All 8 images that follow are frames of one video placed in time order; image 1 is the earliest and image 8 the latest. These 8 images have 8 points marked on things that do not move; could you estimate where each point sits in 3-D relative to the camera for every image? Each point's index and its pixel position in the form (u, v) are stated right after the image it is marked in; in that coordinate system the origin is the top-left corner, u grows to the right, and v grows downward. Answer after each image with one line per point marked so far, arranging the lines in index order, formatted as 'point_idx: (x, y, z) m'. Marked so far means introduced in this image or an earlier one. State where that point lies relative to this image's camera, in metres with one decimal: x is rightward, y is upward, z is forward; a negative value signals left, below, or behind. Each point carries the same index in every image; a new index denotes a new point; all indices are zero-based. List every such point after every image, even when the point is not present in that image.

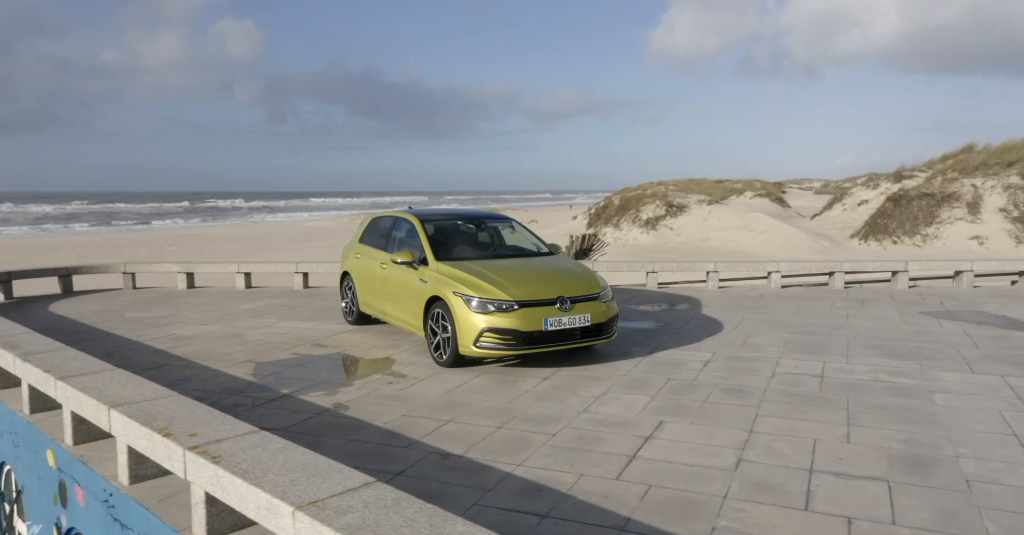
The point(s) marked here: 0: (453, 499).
0: (-0.3, -1.2, +3.9) m
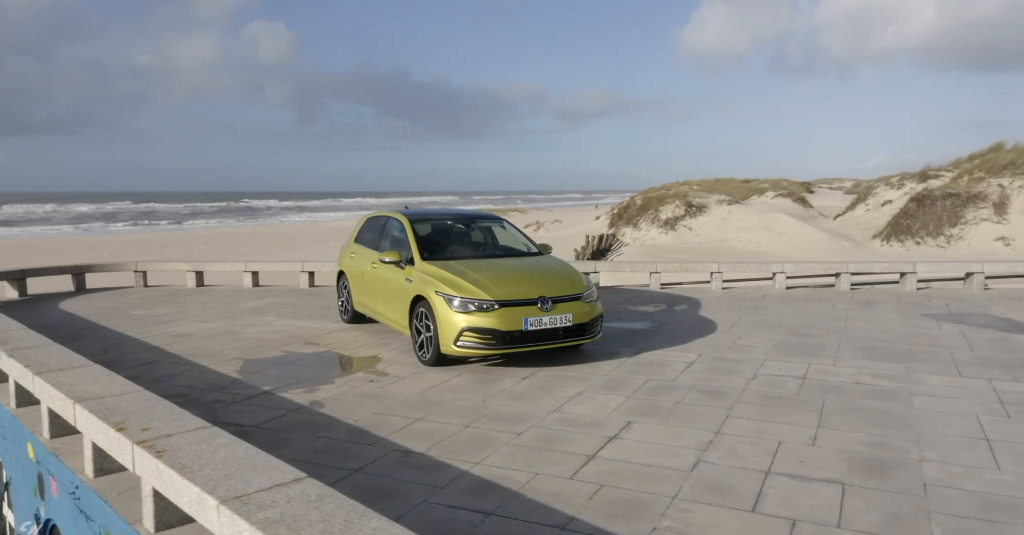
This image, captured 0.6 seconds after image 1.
0: (-0.6, -1.2, +4.0) m
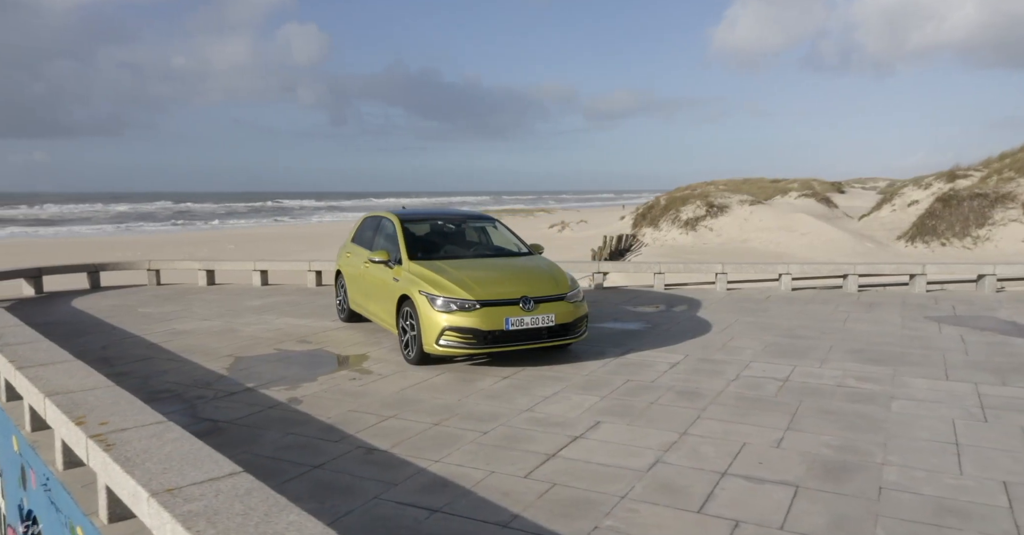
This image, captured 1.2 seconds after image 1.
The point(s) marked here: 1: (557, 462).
0: (-0.8, -1.2, +4.1) m
1: (+0.3, -1.1, +4.5) m
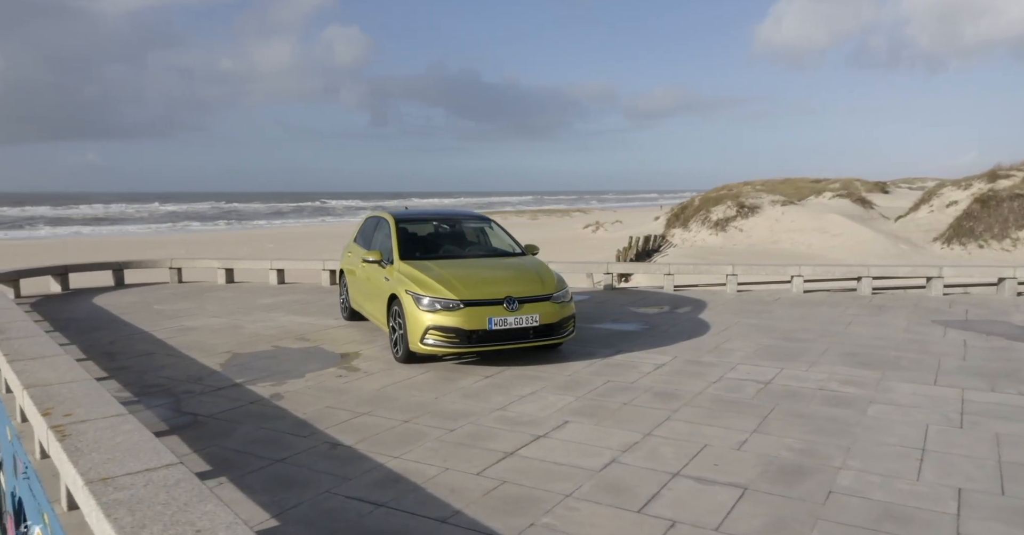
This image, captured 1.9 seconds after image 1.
0: (-1.1, -1.2, +4.2) m
1: (0.0, -1.1, +4.5) m
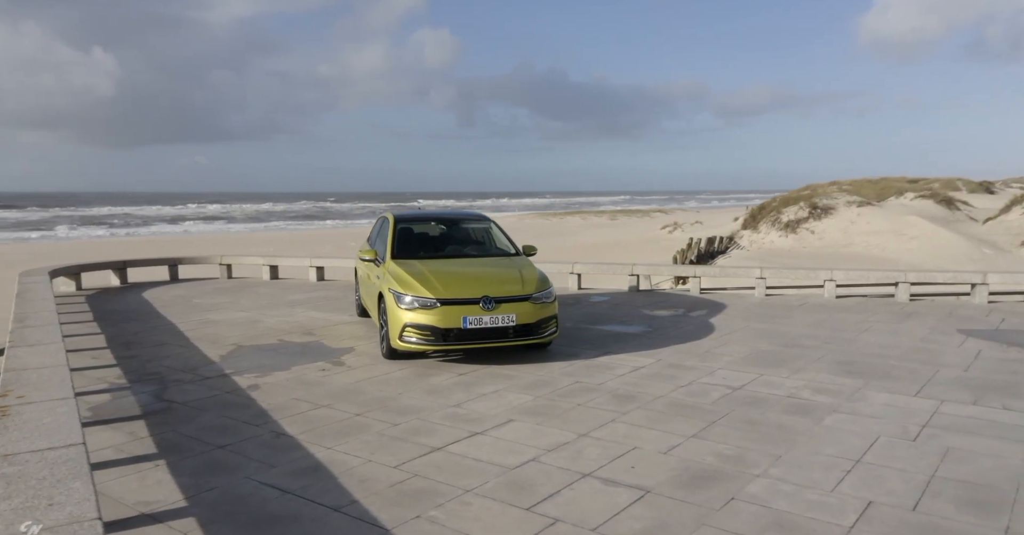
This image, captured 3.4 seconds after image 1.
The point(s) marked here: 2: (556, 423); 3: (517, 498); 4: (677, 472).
0: (-1.6, -1.2, +4.4) m
1: (-0.5, -1.1, +4.6) m
2: (+0.3, -1.1, +5.3) m
3: (0.0, -1.2, +4.0) m
4: (+0.9, -1.2, +4.4) m
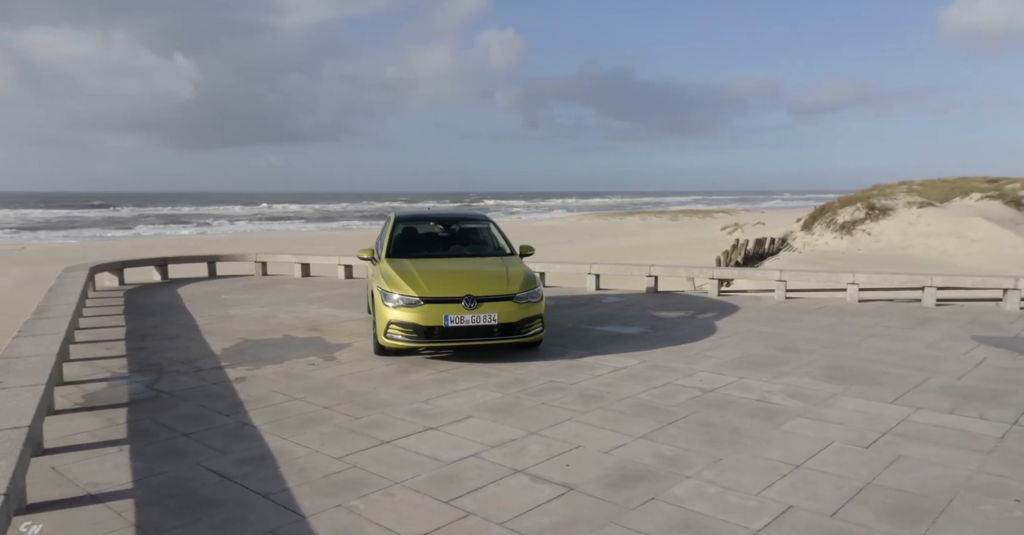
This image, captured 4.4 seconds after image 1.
0: (-2.0, -1.2, +4.7) m
1: (-0.8, -1.1, +4.8) m
2: (0.0, -1.1, +5.4) m
3: (-0.4, -1.2, +4.1) m
4: (+0.6, -1.2, +4.4) m
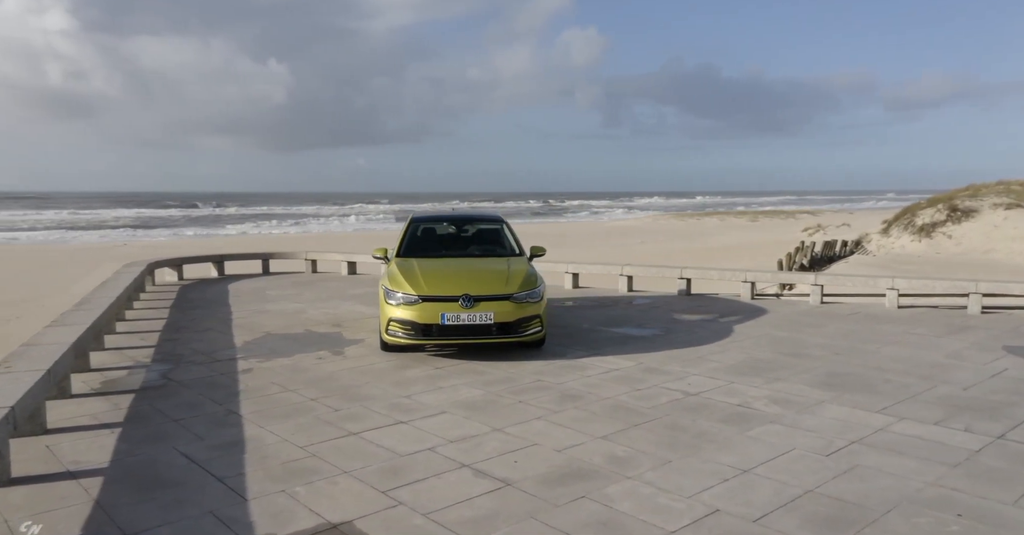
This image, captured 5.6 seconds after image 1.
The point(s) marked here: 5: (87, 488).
0: (-2.2, -1.1, +5.0) m
1: (-1.1, -1.1, +5.0) m
2: (-0.2, -1.1, +5.5) m
3: (-0.7, -1.2, +4.3) m
4: (+0.2, -1.2, +4.5) m
5: (-2.3, -1.2, +4.2) m
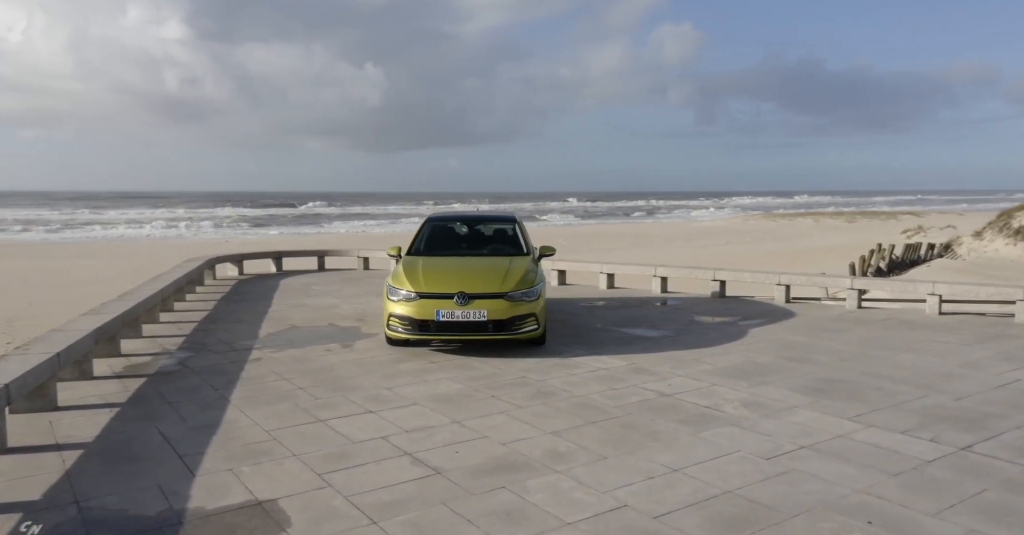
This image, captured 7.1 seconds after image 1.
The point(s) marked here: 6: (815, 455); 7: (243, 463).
0: (-2.5, -1.1, +5.5) m
1: (-1.4, -1.1, +5.3) m
2: (-0.5, -1.1, +5.7) m
3: (-1.1, -1.2, +4.6) m
4: (-0.1, -1.2, +4.7) m
5: (-2.7, -1.2, +4.7) m
6: (+1.8, -1.1, +4.7) m
7: (-1.6, -1.2, +4.6) m
